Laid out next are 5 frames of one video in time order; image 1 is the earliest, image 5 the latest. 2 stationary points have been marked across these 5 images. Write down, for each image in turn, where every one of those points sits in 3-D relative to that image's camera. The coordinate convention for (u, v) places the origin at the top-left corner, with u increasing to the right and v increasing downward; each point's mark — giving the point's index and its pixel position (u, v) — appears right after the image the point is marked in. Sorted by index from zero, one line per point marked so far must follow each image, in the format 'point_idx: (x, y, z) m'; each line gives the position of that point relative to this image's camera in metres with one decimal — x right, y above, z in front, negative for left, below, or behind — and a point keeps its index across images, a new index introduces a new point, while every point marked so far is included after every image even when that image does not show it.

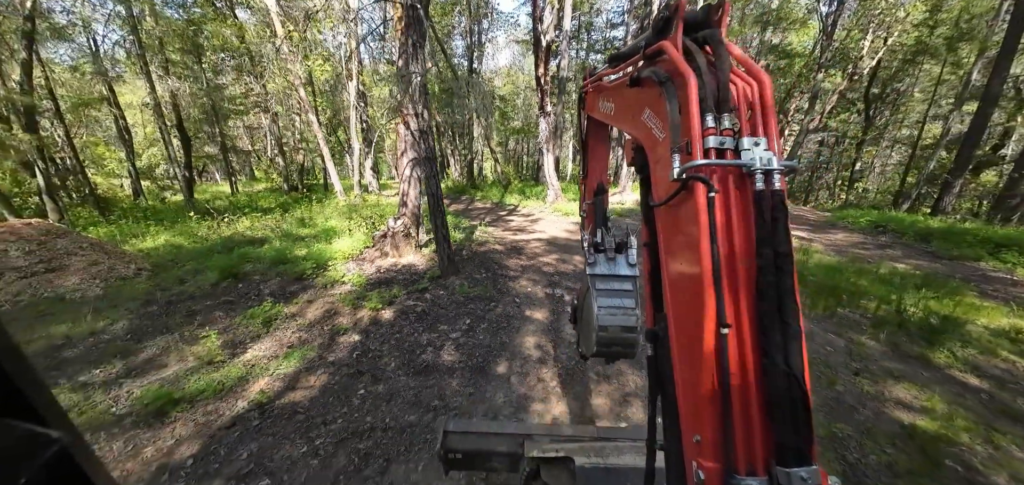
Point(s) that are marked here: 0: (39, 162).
0: (-16.4, +2.8, +12.6) m
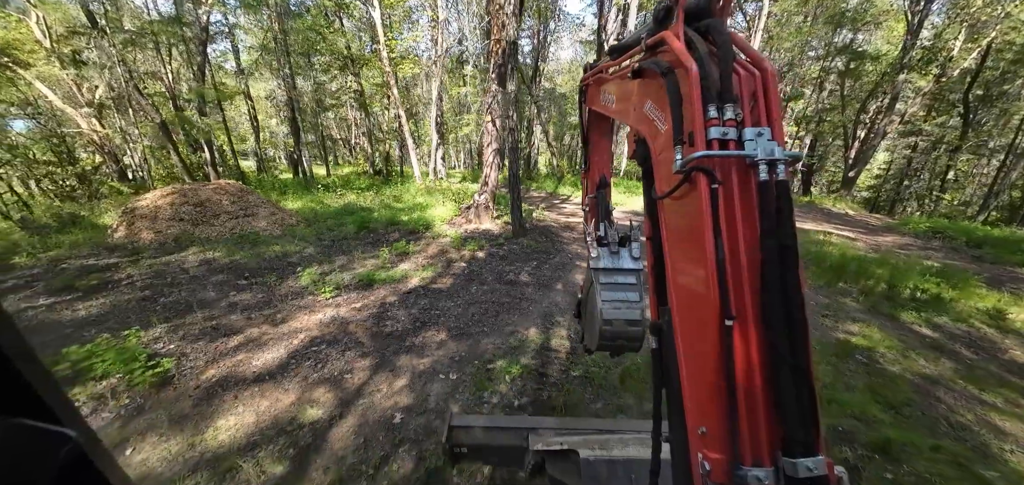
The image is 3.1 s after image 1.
0: (-13.9, +4.6, +16.6) m
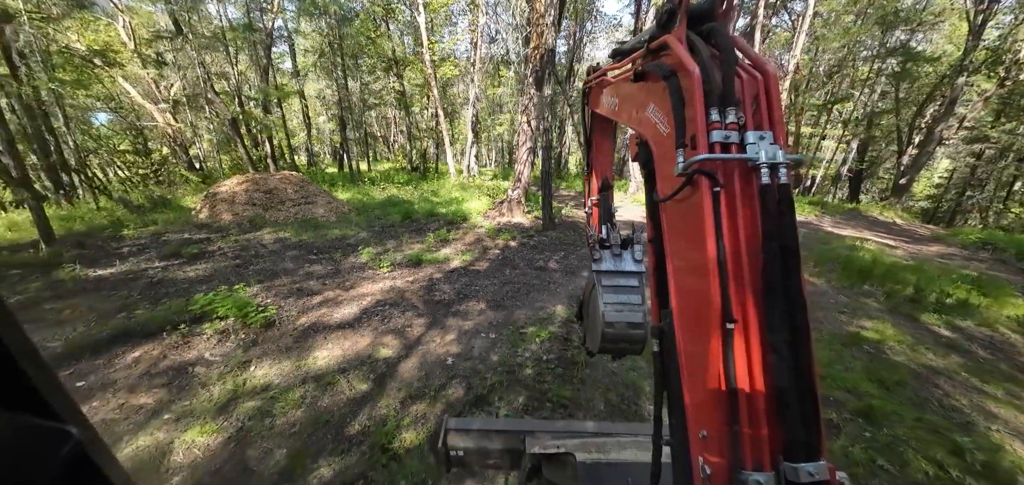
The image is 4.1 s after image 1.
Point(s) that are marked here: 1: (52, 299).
0: (-12.3, +5.3, +18.2) m
1: (-5.7, -0.7, +4.5) m
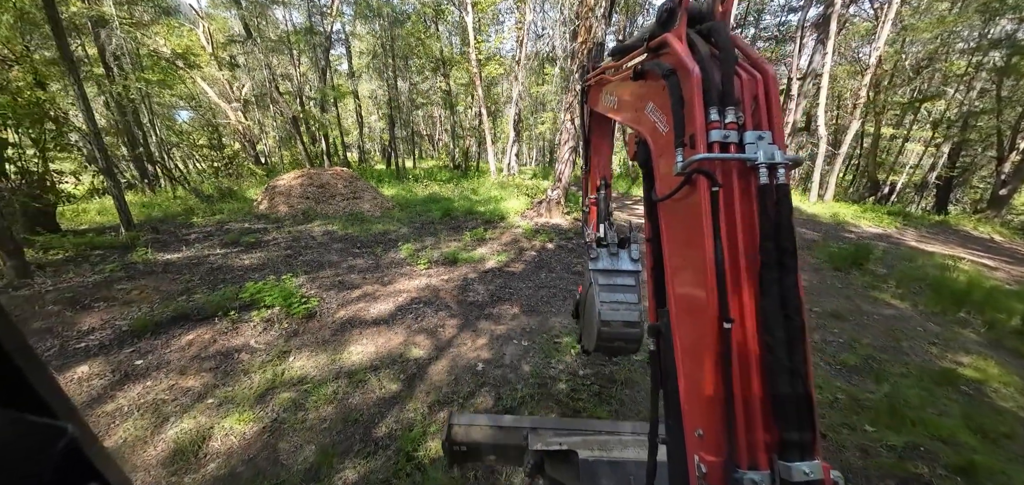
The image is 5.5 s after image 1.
0: (-10.1, +5.7, +19.2) m
1: (-5.3, -0.5, +4.9) m
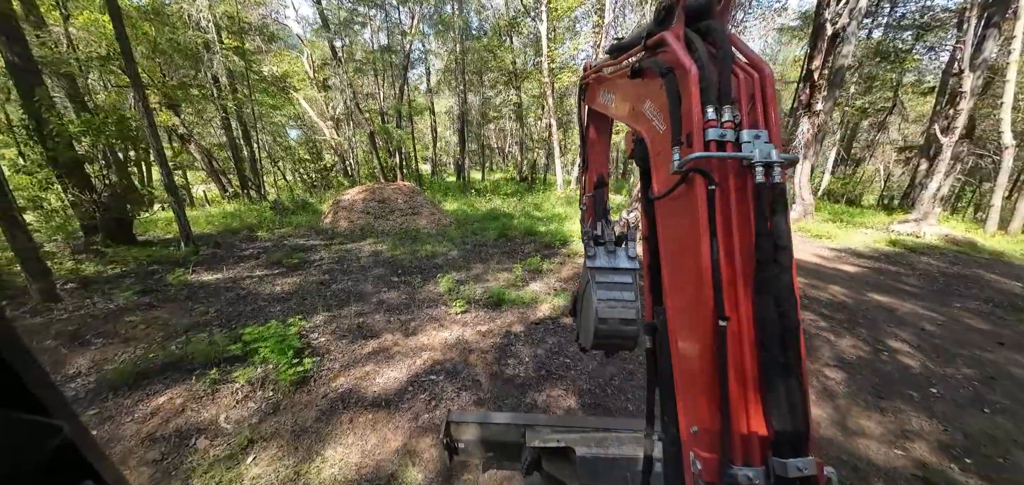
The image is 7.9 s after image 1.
0: (-6.5, +5.1, +19.7) m
1: (-4.6, -0.8, +4.5) m
